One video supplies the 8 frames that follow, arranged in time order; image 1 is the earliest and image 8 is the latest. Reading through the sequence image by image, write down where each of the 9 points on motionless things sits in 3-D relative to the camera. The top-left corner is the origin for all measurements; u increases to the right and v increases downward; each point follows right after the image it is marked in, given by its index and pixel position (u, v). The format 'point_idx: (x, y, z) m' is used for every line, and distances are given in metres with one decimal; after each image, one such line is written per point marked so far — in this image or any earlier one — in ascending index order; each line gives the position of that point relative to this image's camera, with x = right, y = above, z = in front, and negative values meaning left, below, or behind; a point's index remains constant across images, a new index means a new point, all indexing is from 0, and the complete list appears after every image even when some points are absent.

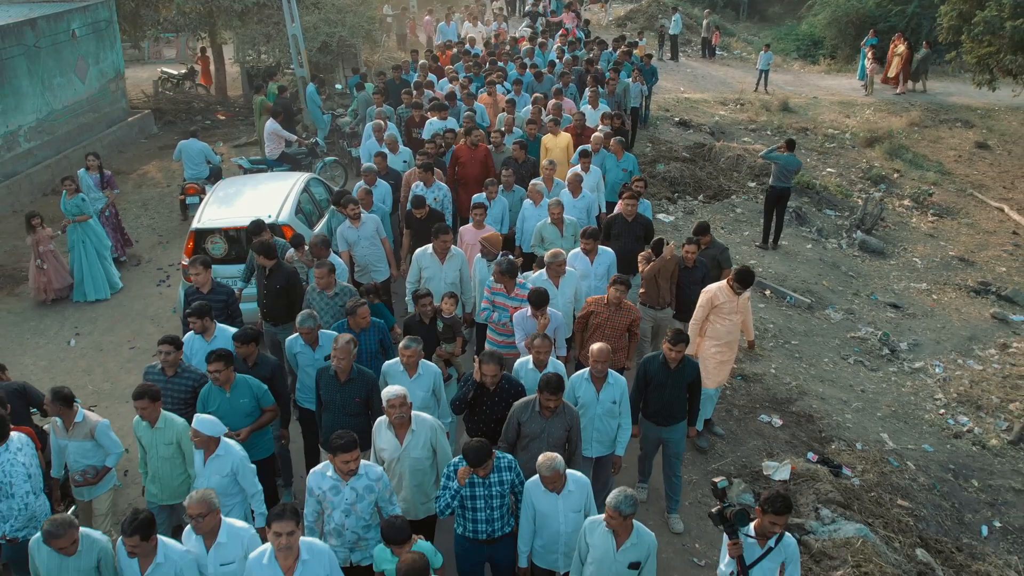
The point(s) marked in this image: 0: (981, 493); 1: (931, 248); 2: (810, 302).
0: (+4.3, -1.9, +8.0) m
1: (+6.7, +0.6, +13.8) m
2: (+3.6, -0.2, +10.7) m
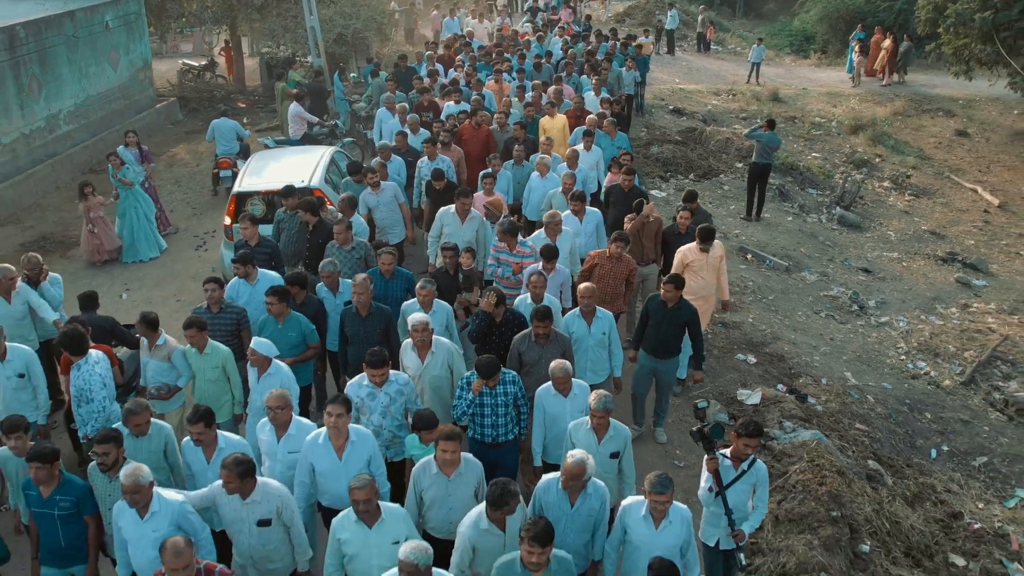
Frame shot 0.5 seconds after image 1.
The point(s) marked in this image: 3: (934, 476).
0: (+4.4, -1.4, +9.0) m
1: (+6.7, +1.1, +14.9) m
2: (+3.7, +0.3, +11.8) m
3: (+4.0, -1.8, +8.2) m
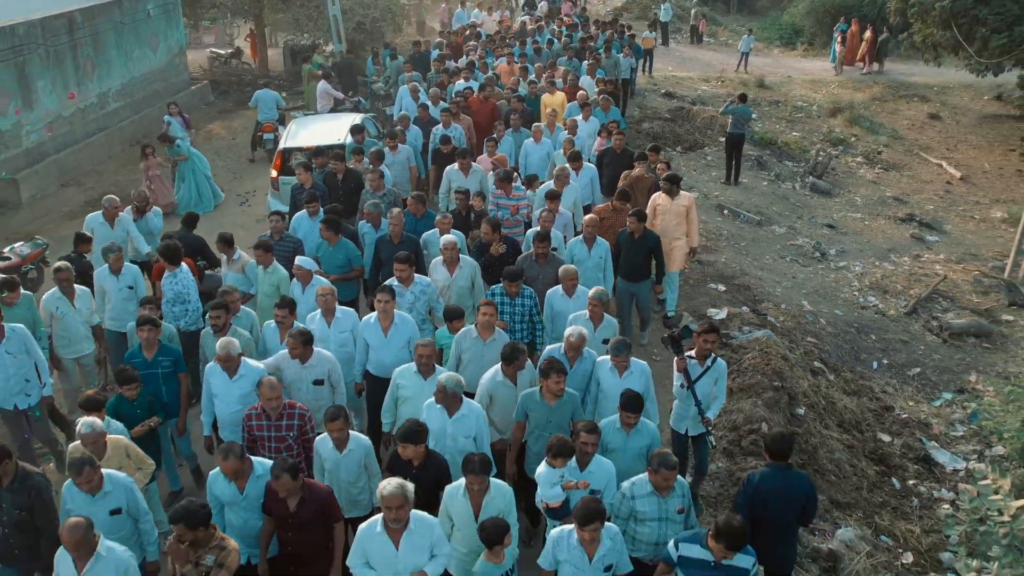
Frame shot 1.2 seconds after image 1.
0: (+4.5, -0.7, +10.6) m
1: (+6.8, +1.8, +16.5) m
2: (+3.8, +1.0, +13.4) m
3: (+4.1, -1.0, +9.8) m
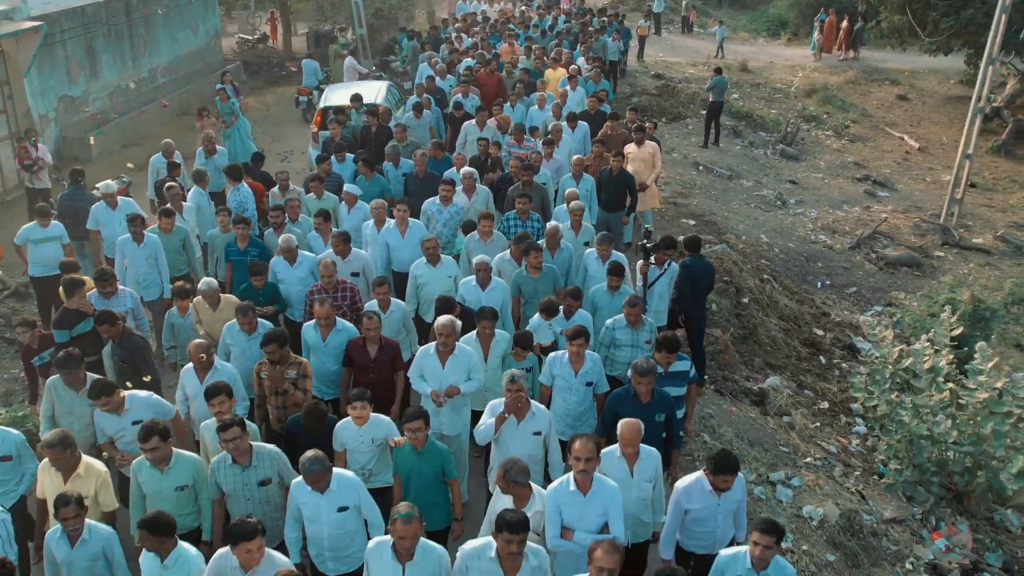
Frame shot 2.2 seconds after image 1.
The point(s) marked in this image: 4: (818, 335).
0: (+4.5, +0.3, +12.7) m
1: (+6.9, +2.8, +18.5) m
2: (+3.8, +2.0, +15.4) m
3: (+4.1, -0.1, +11.8) m
4: (+3.7, -0.6, +10.4) m
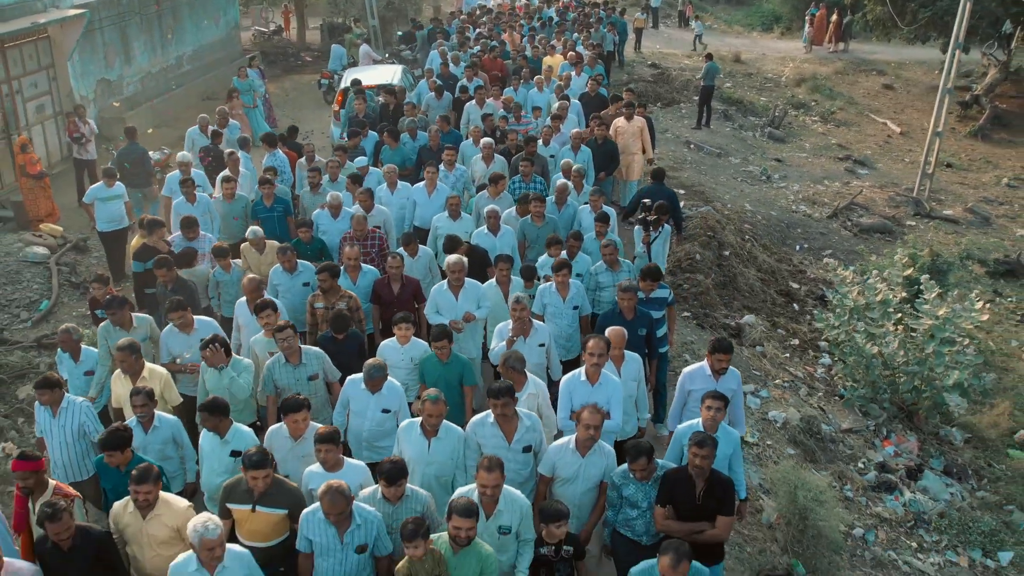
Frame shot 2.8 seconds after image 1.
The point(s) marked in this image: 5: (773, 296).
0: (+4.6, +0.9, +13.9) m
1: (+7.0, +3.4, +19.7) m
2: (+3.9, +2.6, +16.6) m
3: (+4.2, +0.5, +13.0) m
4: (+3.7, 0.0, +11.6) m
5: (+3.3, -0.1, +11.1) m
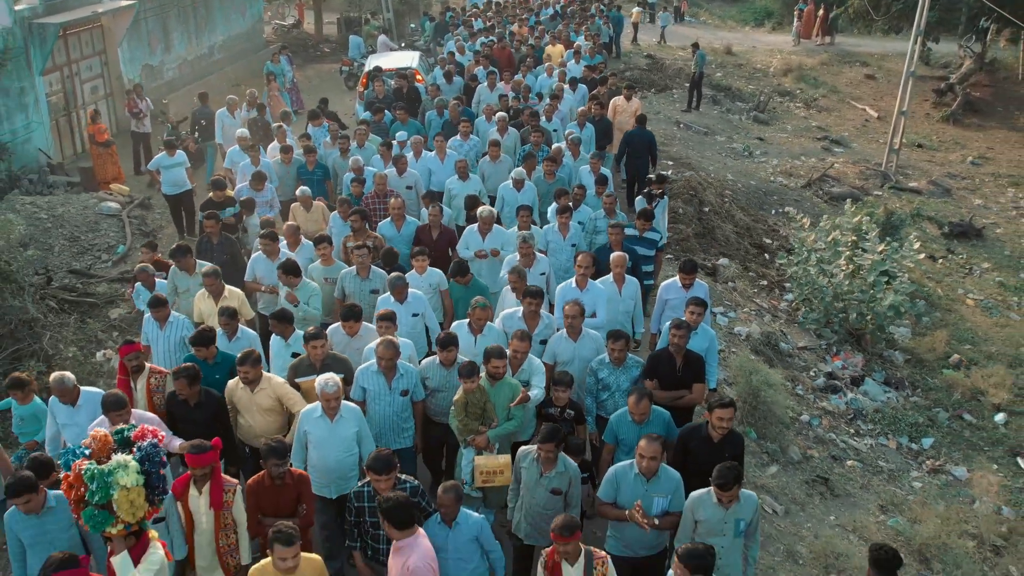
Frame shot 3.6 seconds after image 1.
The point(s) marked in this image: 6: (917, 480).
0: (+4.7, +1.6, +15.5) m
1: (+7.1, +4.1, +21.4) m
2: (+4.1, +3.3, +18.2) m
3: (+4.3, +1.2, +14.7) m
4: (+3.9, +0.7, +13.2) m
5: (+3.4, +0.6, +12.7) m
6: (+4.0, -1.9, +8.5) m
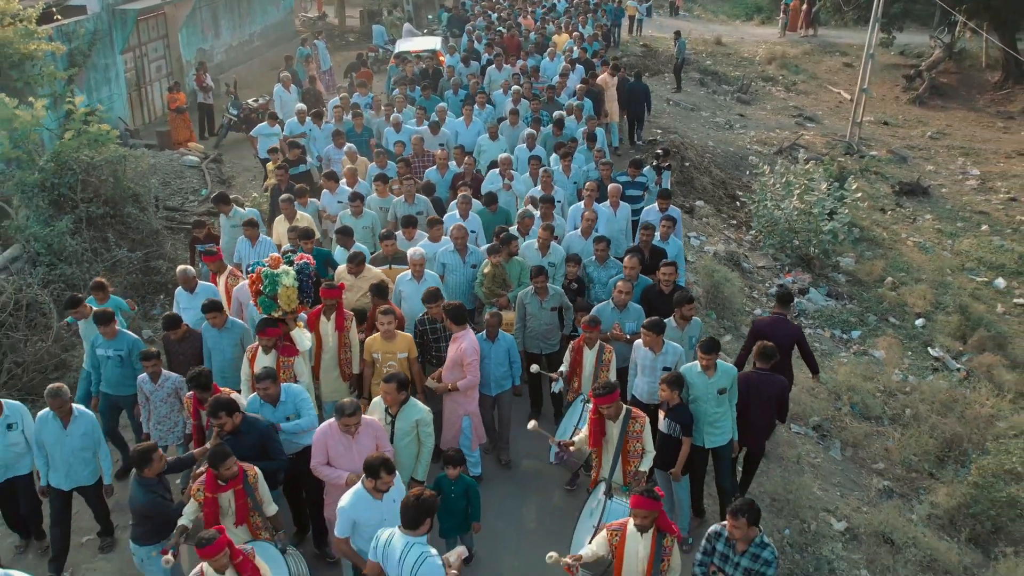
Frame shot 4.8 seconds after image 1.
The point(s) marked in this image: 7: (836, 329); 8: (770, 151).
0: (+4.9, +2.6, +18.0) m
1: (+7.3, +5.1, +23.9) m
2: (+4.3, +4.3, +20.7) m
3: (+4.5, +2.2, +17.1) m
4: (+4.1, +1.7, +15.7) m
5: (+3.6, +1.6, +15.2) m
6: (+4.2, -0.8, +11.0) m
7: (+4.4, -0.5, +11.7) m
8: (+5.5, +2.9, +18.7) m
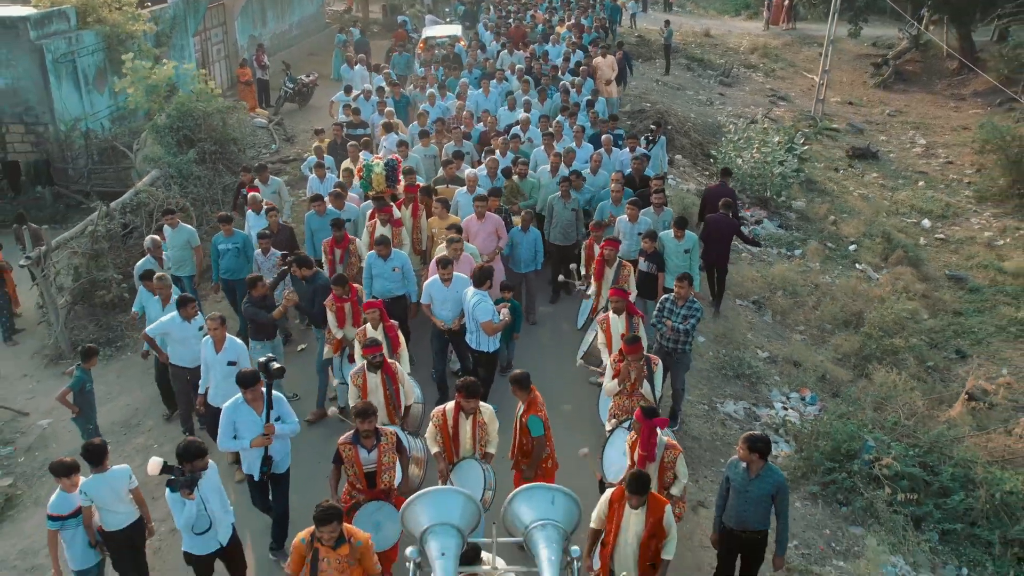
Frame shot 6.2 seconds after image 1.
0: (+5.2, +3.8, +21.1) m
1: (+7.6, +6.3, +27.0) m
2: (+4.5, +5.5, +23.9) m
3: (+4.8, +3.5, +20.2) m
4: (+4.3, +3.0, +18.8) m
5: (+3.9, +2.9, +18.3) m
6: (+4.4, +0.4, +14.1) m
7: (+4.6, +0.7, +14.8) m
8: (+5.8, +4.1, +21.9) m
